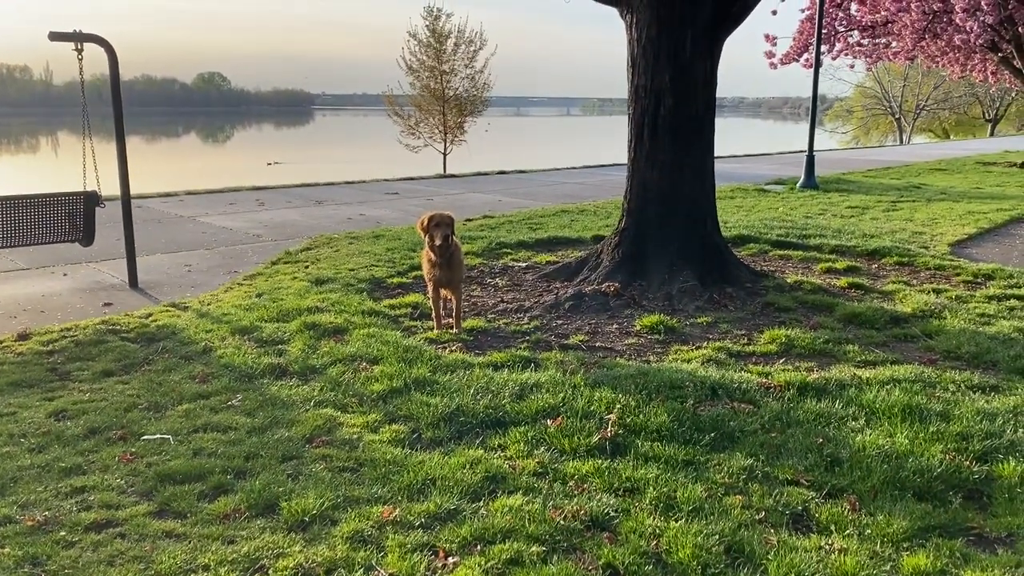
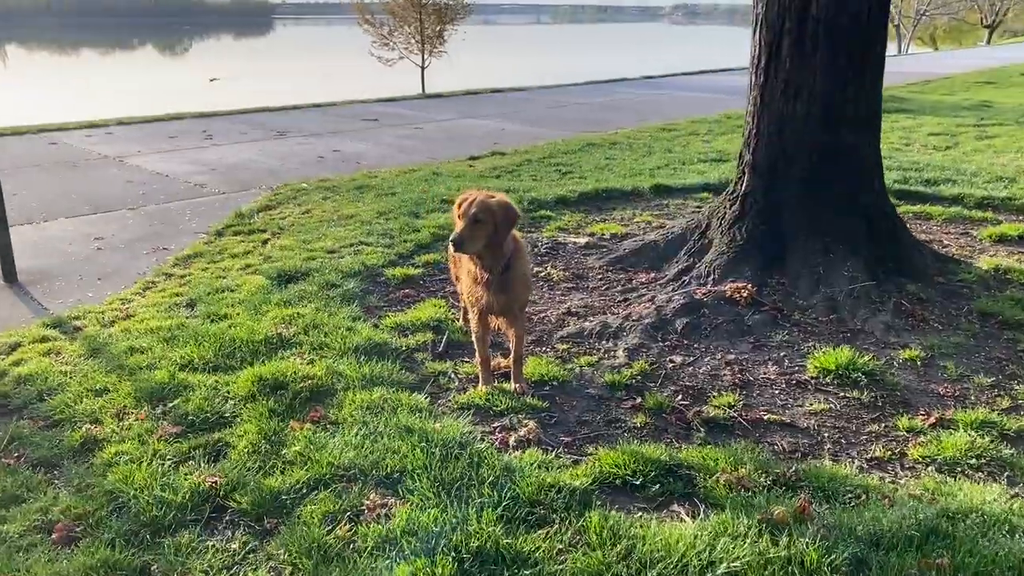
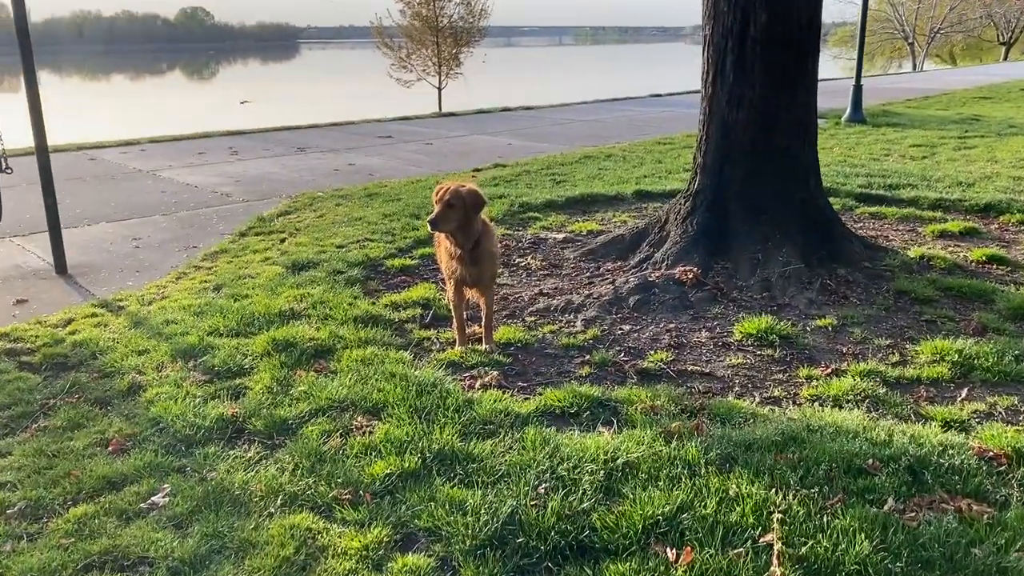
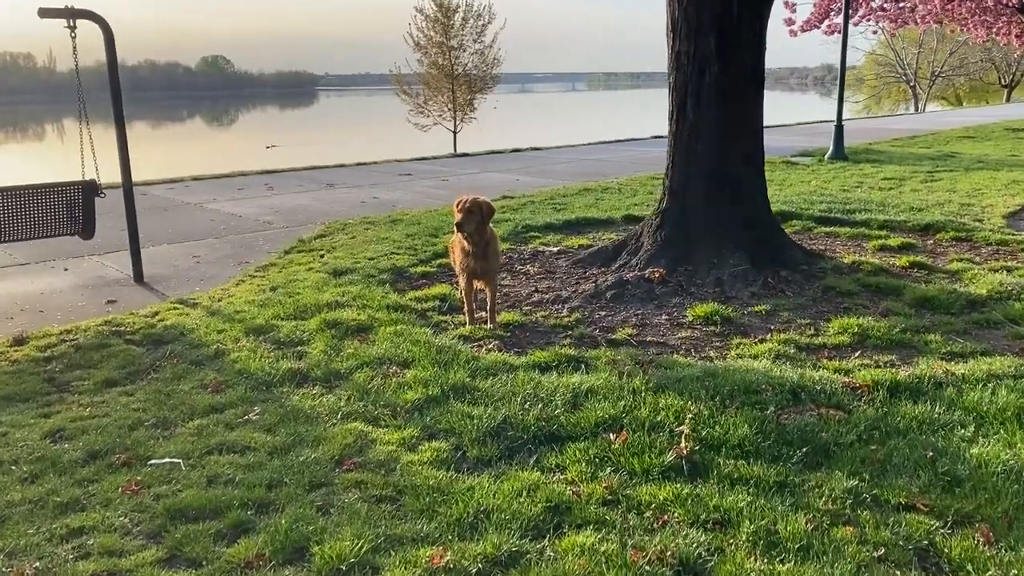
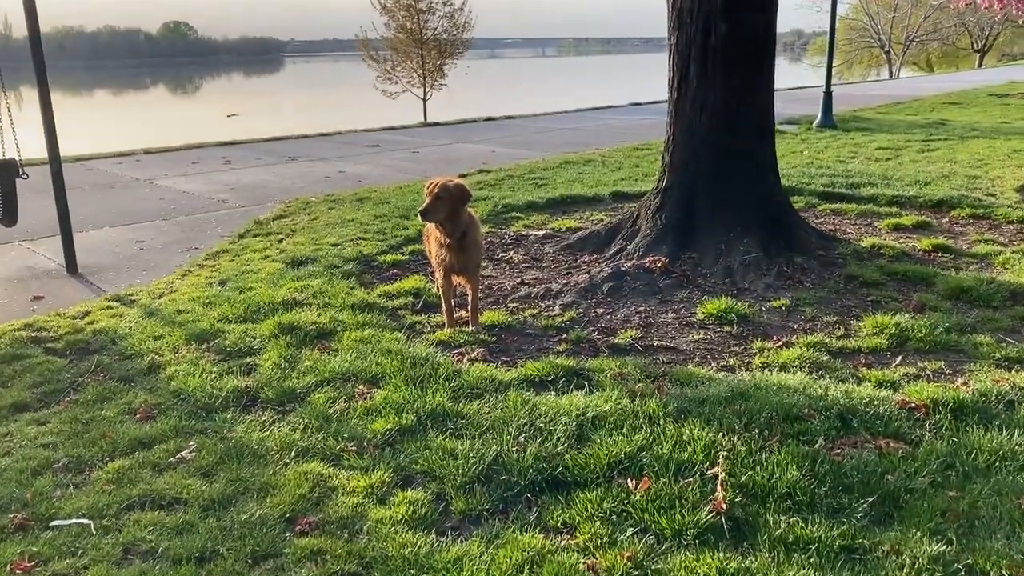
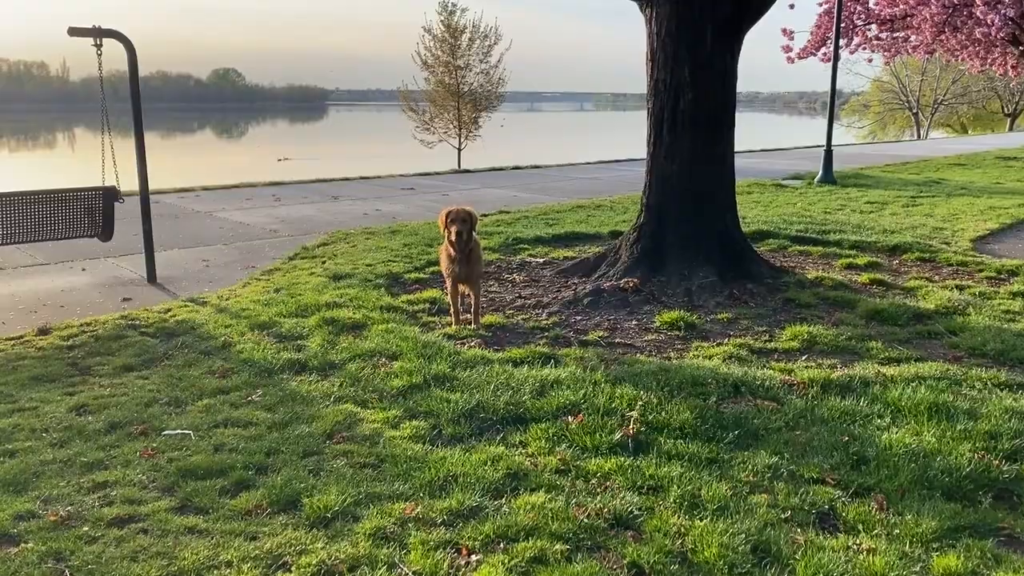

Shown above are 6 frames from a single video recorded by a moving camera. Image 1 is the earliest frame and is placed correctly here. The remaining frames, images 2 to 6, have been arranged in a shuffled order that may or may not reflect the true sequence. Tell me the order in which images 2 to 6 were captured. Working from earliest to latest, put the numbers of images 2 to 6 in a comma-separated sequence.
6, 4, 5, 3, 2
